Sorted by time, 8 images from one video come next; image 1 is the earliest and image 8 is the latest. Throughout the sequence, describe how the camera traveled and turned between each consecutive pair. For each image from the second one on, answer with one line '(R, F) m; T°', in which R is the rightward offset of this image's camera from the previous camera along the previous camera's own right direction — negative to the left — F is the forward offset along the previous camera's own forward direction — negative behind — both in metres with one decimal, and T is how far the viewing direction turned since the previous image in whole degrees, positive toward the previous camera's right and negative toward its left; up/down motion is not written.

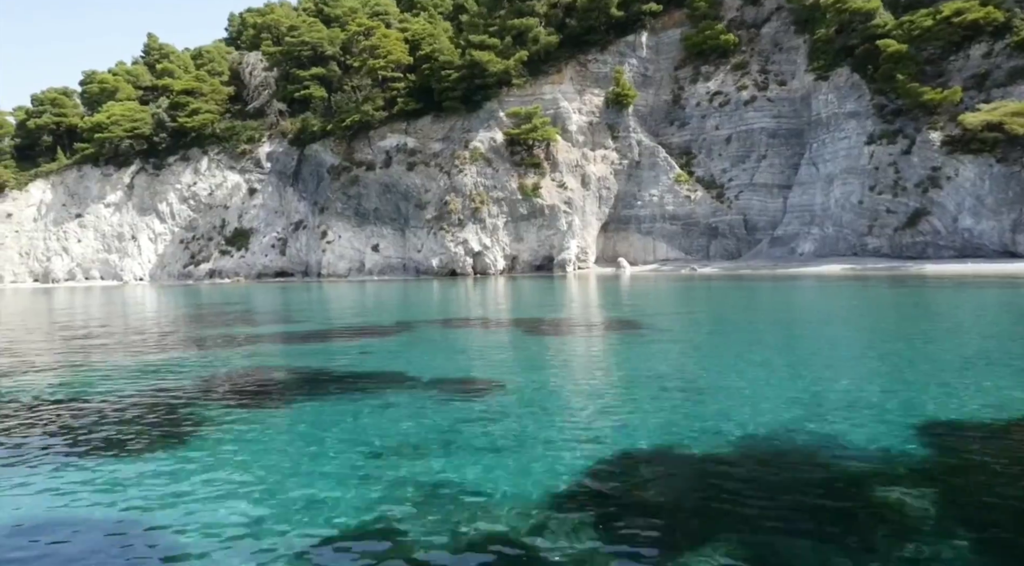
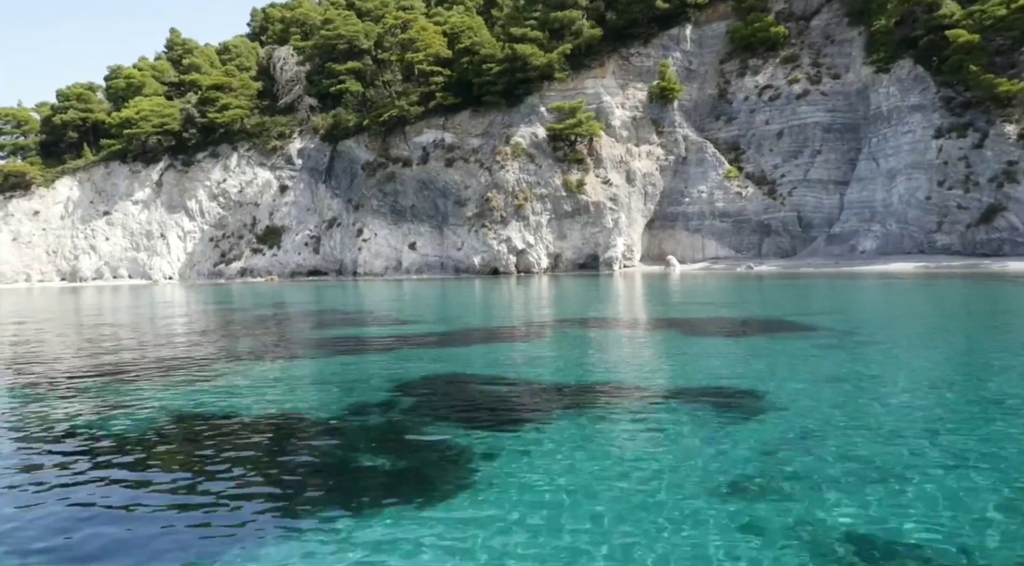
(-2.2, +1.0) m; 0°
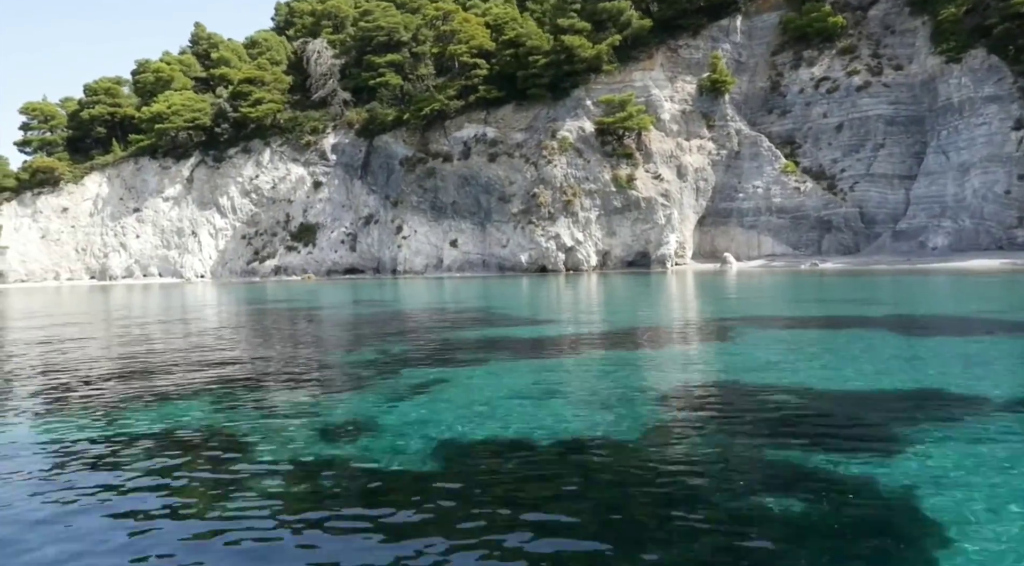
(-2.3, +1.1) m; 0°
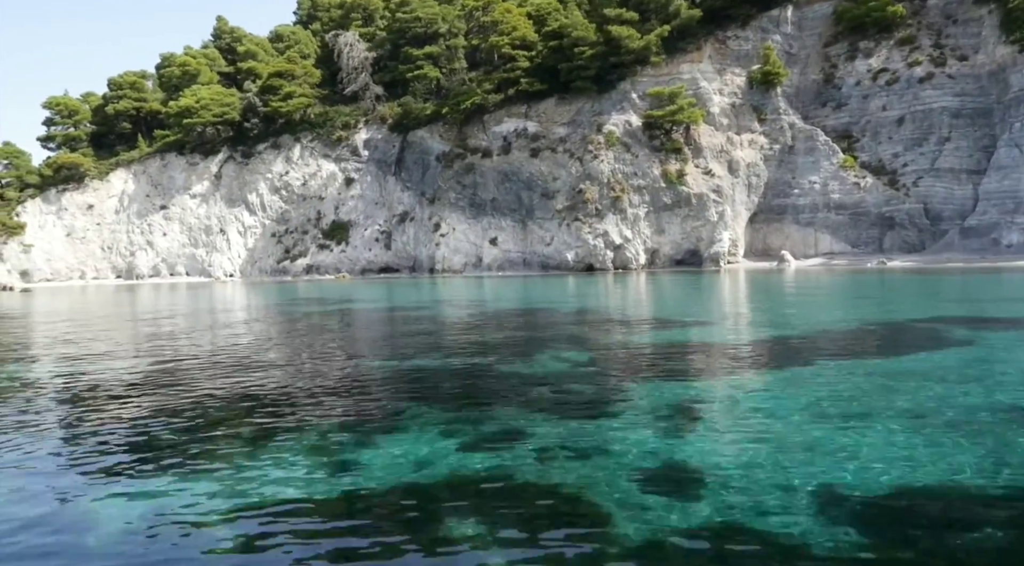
(-2.1, +1.3) m; 0°
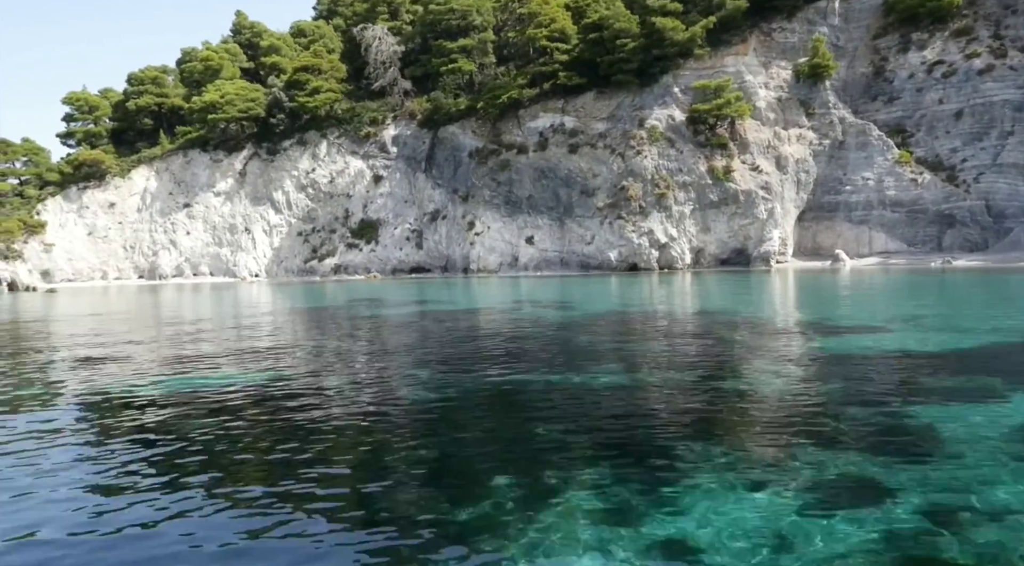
(-1.8, +1.3) m; 0°
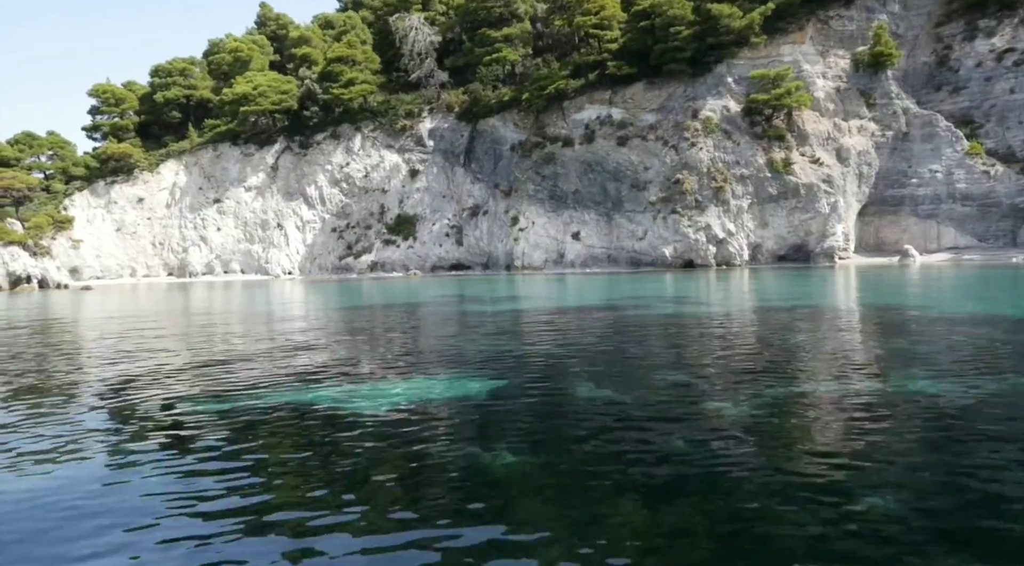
(-2.2, +1.4) m; 0°
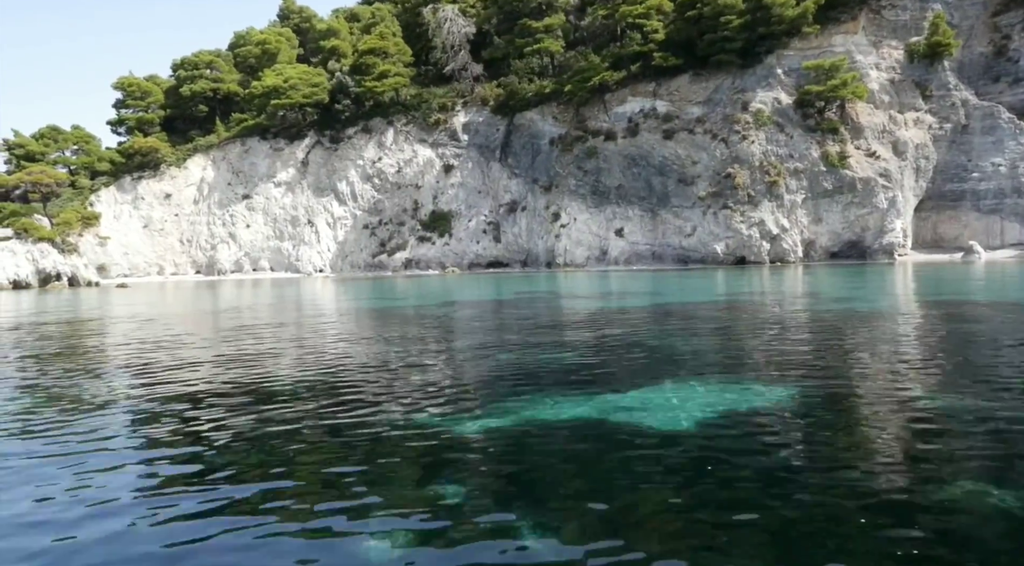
(-2.0, +1.1) m; 0°
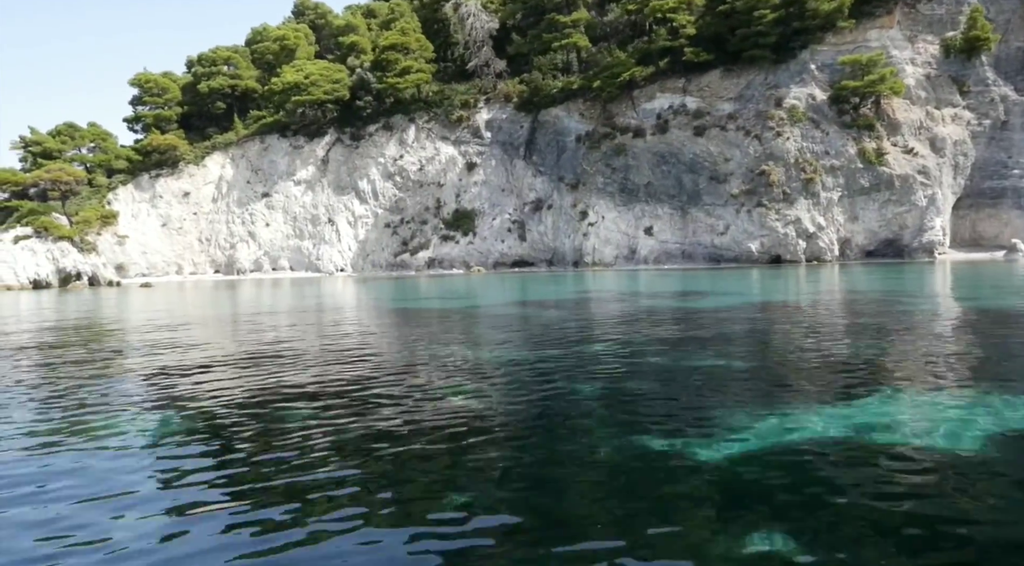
(-1.3, +0.7) m; 0°
